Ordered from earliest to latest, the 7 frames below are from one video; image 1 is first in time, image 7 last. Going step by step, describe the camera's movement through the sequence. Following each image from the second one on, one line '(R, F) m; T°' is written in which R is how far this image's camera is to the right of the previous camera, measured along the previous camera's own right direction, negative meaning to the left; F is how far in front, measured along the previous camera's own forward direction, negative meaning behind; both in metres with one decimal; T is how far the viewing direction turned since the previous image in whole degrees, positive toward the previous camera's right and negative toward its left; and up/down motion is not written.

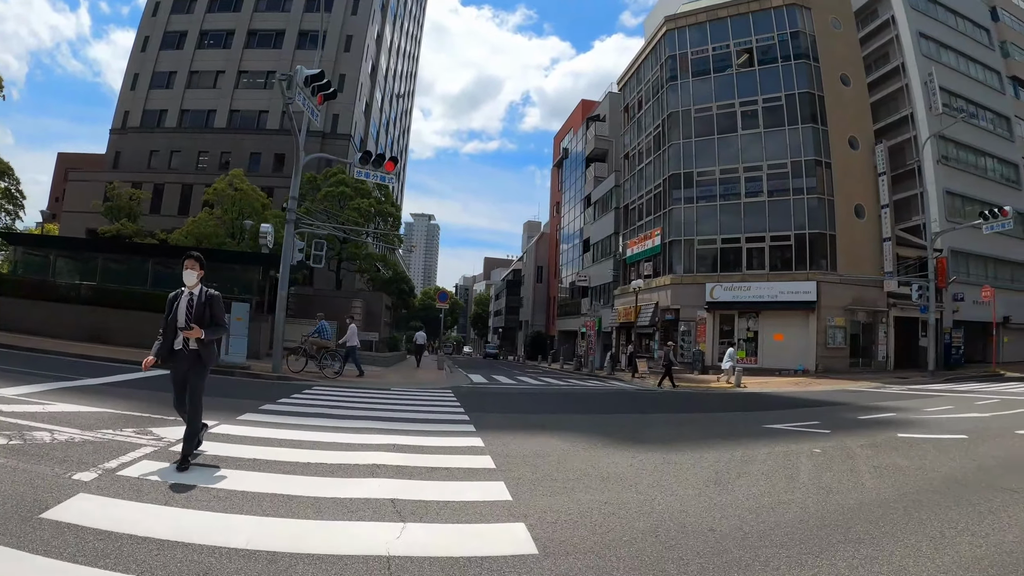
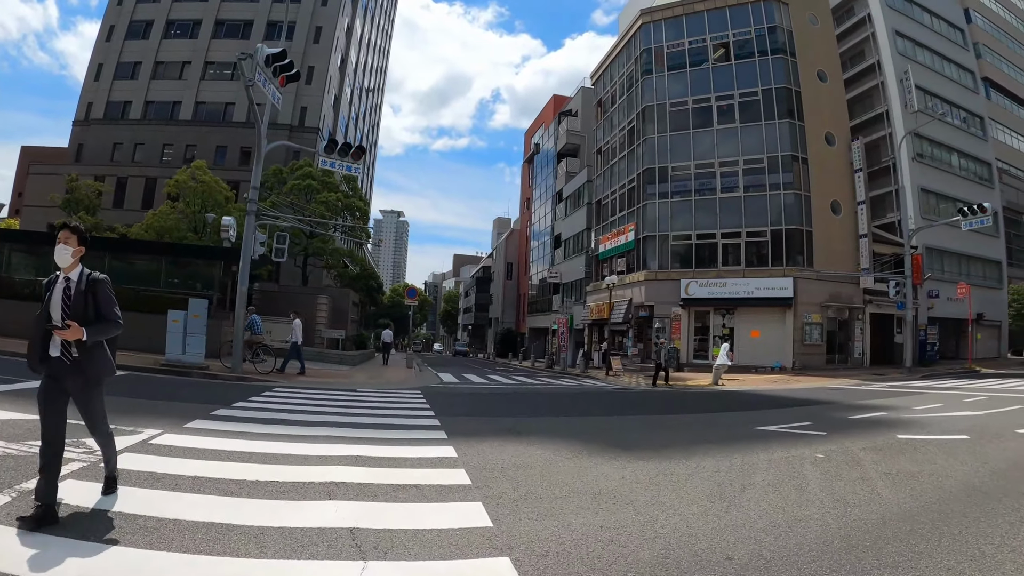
(0.0, +0.9) m; +3°
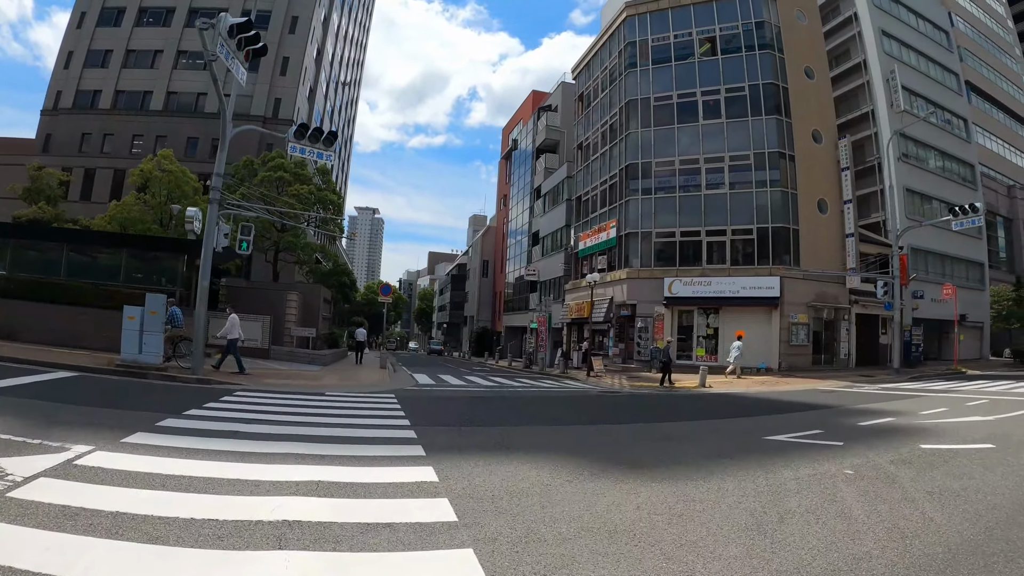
(-0.2, +1.0) m; +2°
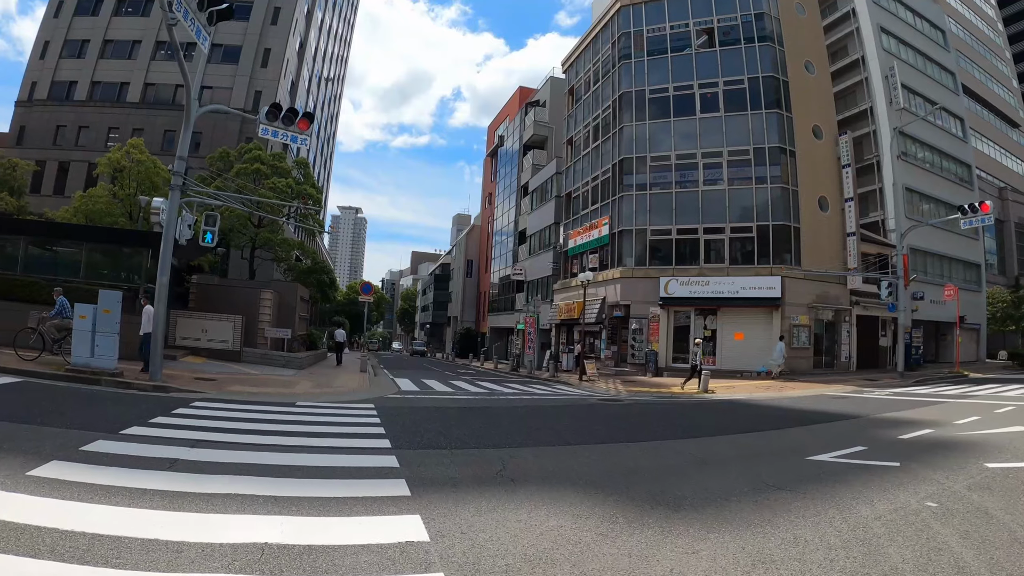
(-0.2, +1.3) m; +2°
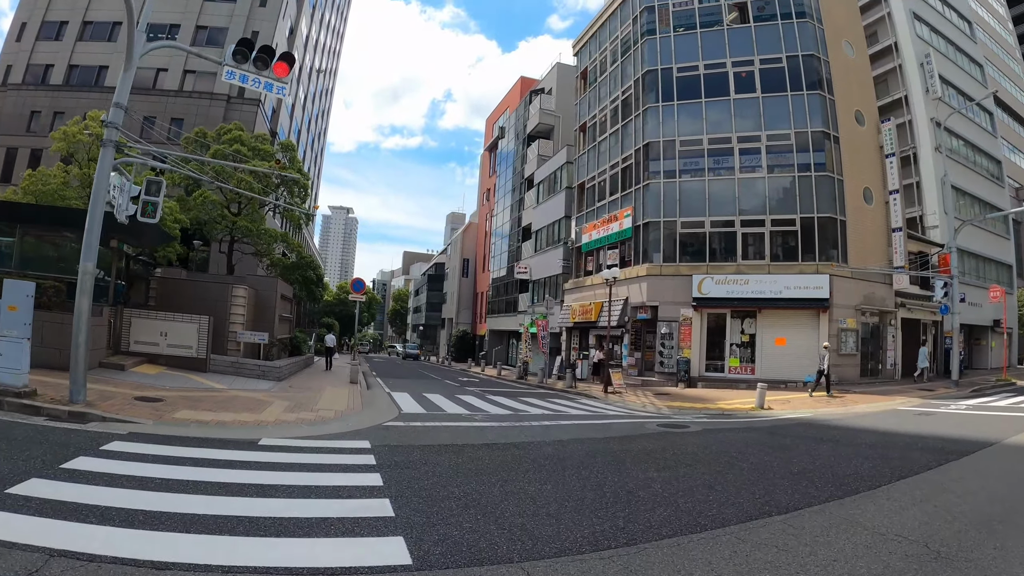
(-0.9, +2.9) m; +1°
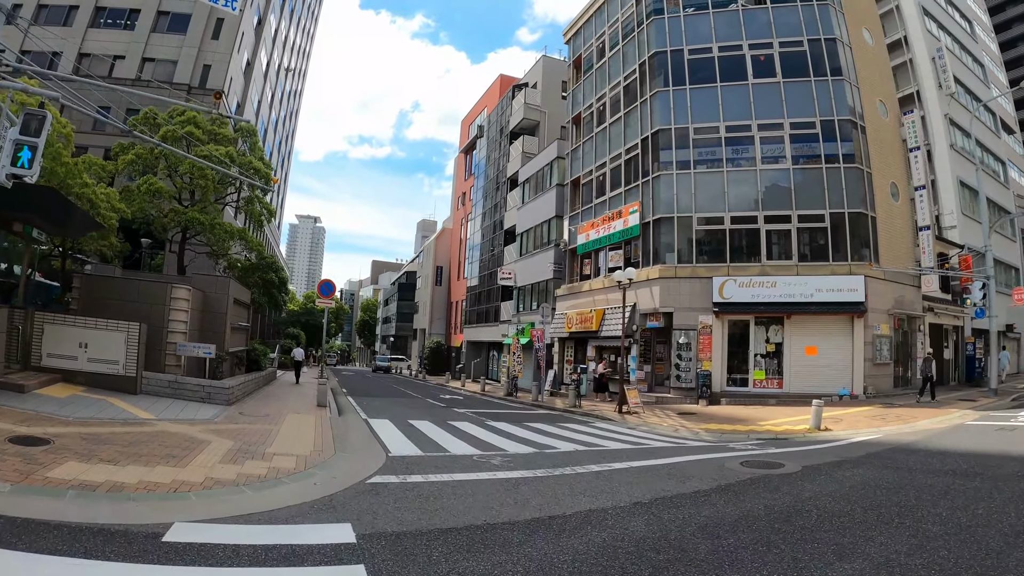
(-0.9, +2.9) m; +3°
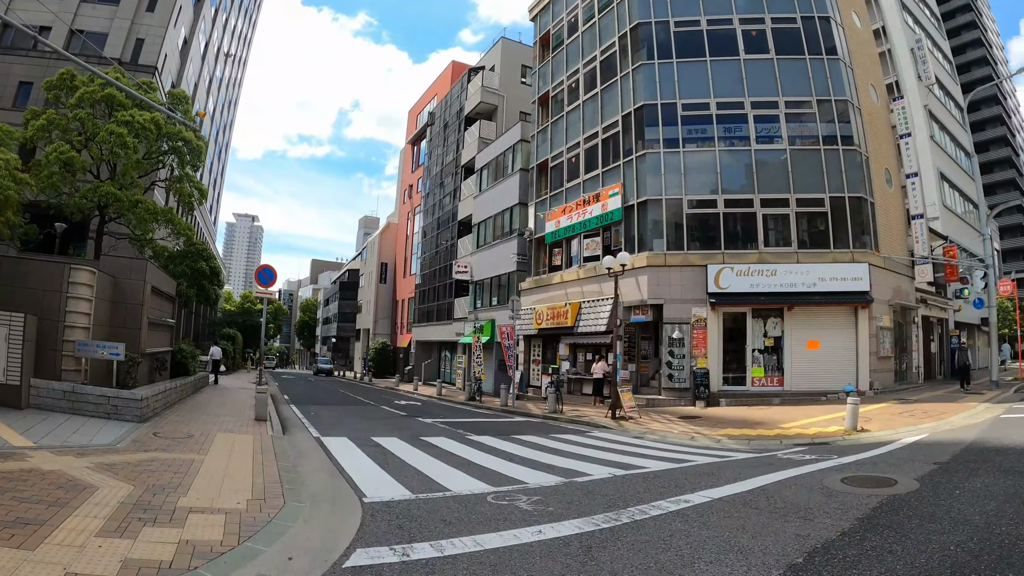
(-0.9, +2.4) m; +6°
